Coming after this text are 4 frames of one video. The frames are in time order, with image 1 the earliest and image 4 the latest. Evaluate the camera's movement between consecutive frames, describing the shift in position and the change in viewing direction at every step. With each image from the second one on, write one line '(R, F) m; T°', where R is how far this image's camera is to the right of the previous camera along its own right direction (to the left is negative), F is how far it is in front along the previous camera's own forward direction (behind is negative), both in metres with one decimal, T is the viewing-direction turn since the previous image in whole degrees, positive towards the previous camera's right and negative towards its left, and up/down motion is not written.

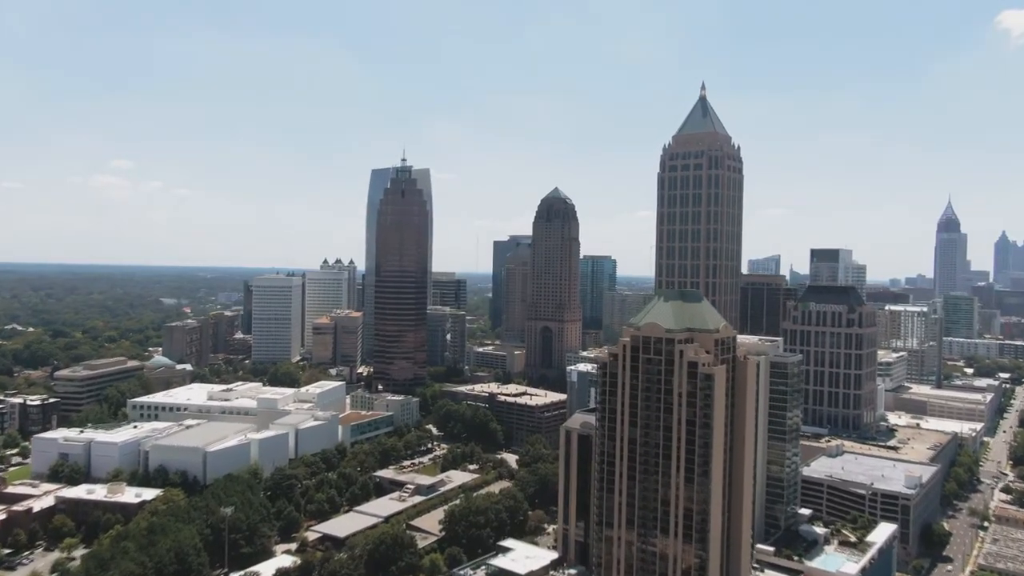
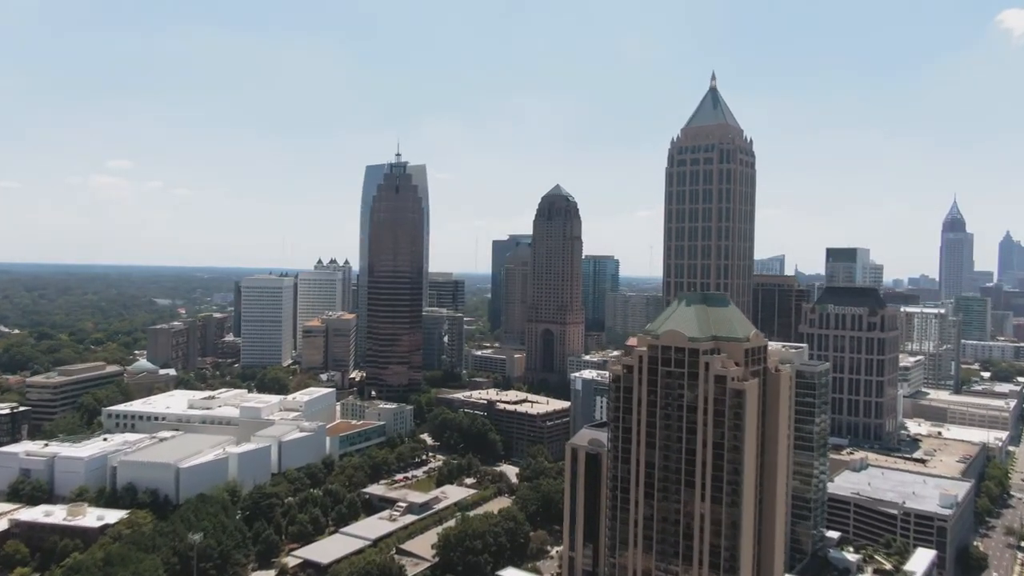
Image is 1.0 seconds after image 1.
(0.0, +2.7) m; 0°
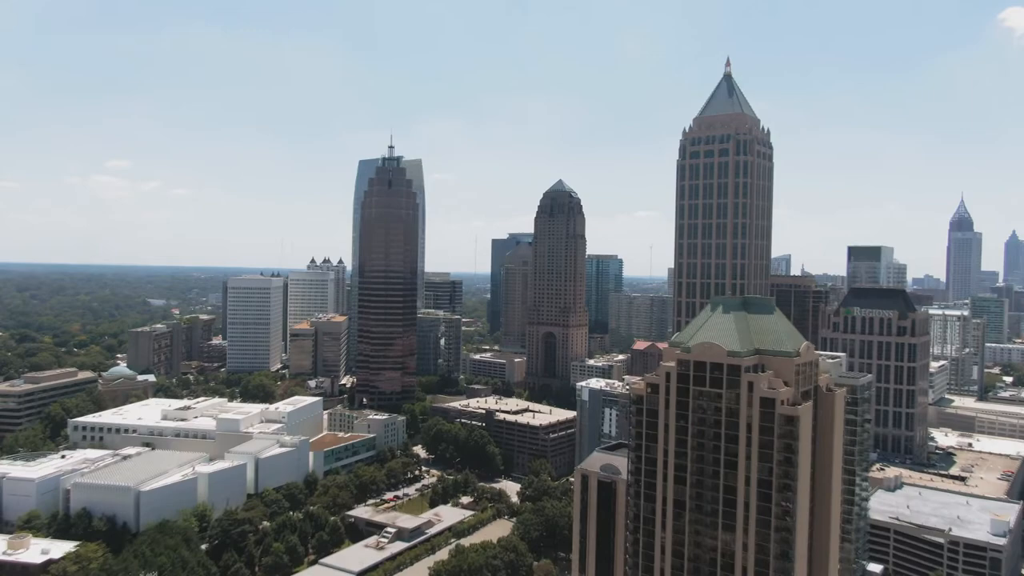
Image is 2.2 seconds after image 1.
(0.0, +3.2) m; 0°
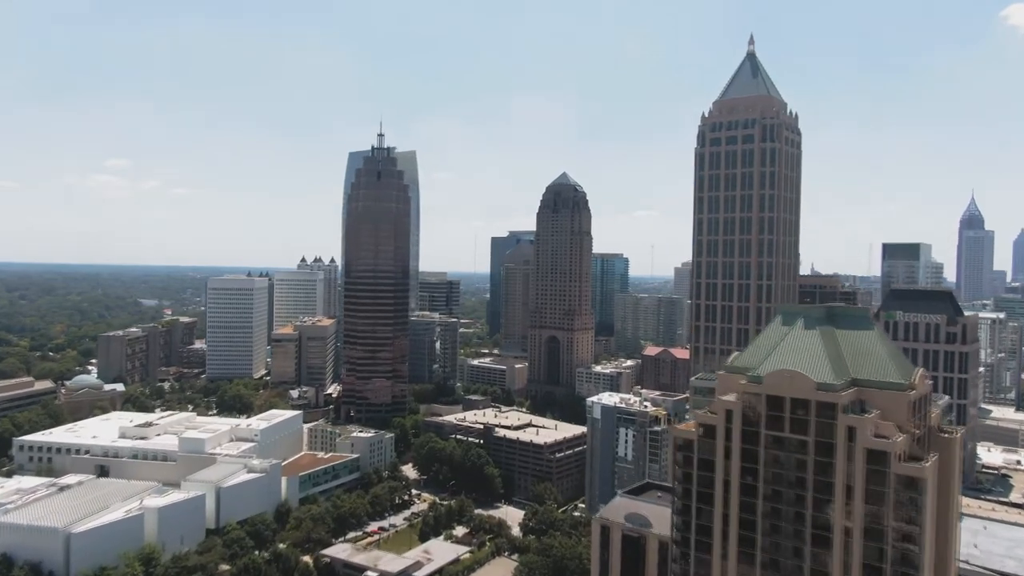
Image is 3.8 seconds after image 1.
(-0.1, +4.3) m; 0°
